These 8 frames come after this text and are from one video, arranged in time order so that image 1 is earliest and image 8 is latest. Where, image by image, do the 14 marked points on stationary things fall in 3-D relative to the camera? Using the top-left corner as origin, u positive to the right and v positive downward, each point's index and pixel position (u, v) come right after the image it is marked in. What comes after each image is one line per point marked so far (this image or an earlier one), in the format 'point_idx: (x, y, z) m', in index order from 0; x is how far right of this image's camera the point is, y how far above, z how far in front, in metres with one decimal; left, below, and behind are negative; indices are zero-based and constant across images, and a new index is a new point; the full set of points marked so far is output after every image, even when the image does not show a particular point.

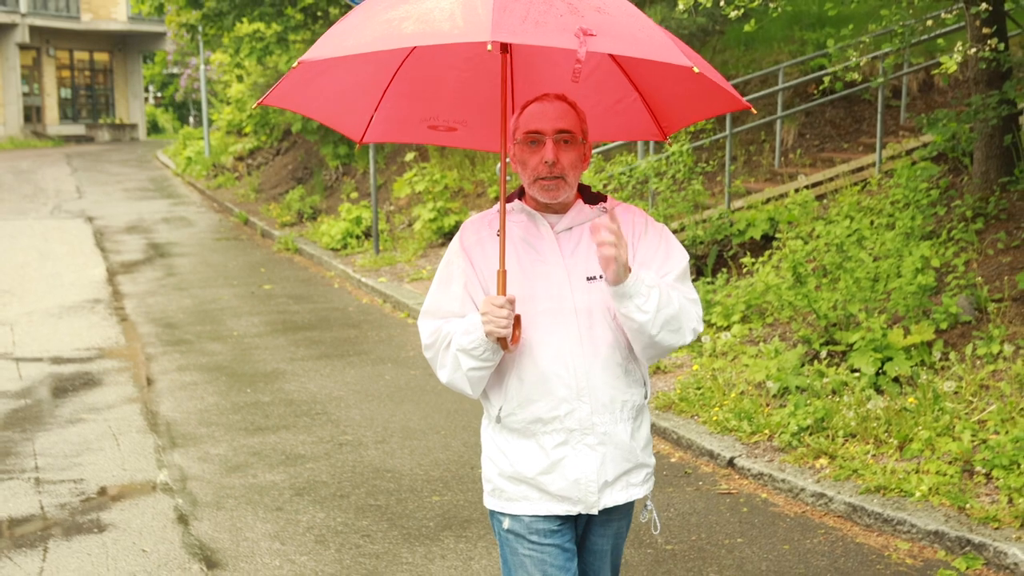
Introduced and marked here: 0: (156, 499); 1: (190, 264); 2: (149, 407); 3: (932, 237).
0: (-1.5, -0.9, +5.6) m
1: (-3.5, +0.3, +14.3) m
2: (-2.0, -0.7, +7.5) m
3: (+2.3, +0.3, +7.4) m
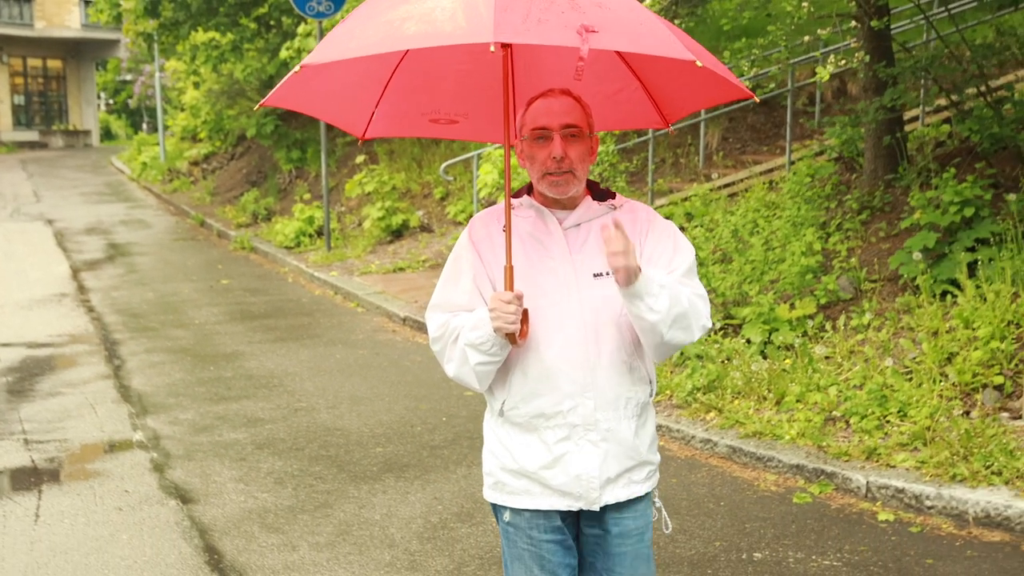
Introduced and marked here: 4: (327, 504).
0: (-1.8, -0.8, +6.4) m
1: (-4.1, +0.3, +15.1) m
2: (-2.4, -0.6, +8.2) m
3: (+1.9, +0.4, +8.3) m
4: (-0.8, -0.9, +5.4) m
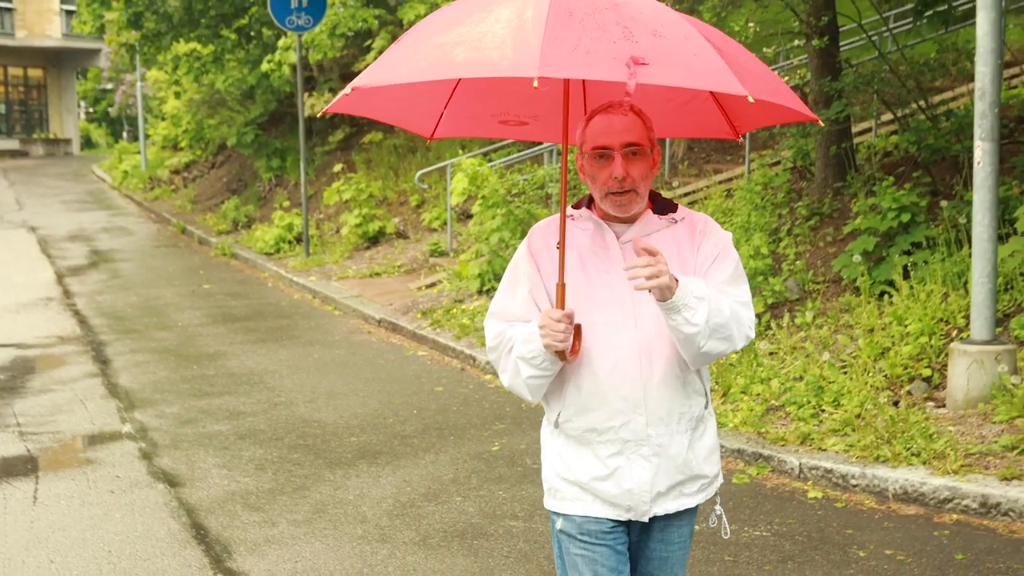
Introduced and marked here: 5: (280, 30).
0: (-2.0, -0.8, +6.8) m
1: (-4.4, +0.2, +15.5) m
2: (-2.6, -0.6, +8.6) m
3: (+1.7, +0.4, +8.8) m
4: (-0.9, -0.9, +5.9) m
5: (-3.0, +3.3, +17.3) m
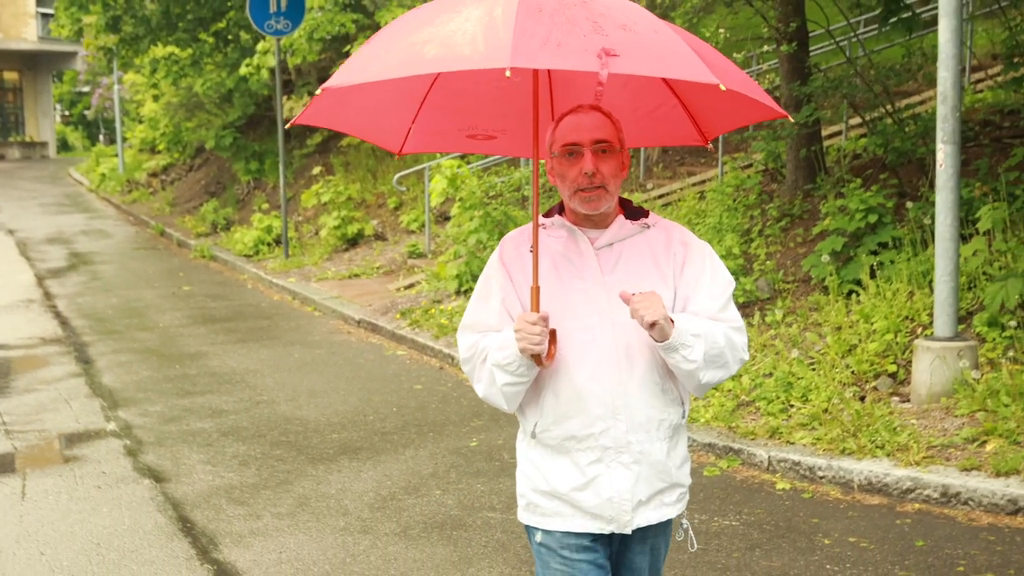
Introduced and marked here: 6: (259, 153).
0: (-2.1, -0.8, +7.0) m
1: (-4.7, +0.2, +15.5) m
2: (-2.8, -0.6, +8.8) m
3: (+1.6, +0.4, +9.0) m
4: (-1.0, -0.9, +6.0) m
5: (-3.3, +3.3, +17.4) m
6: (-3.5, +1.9, +18.5) m
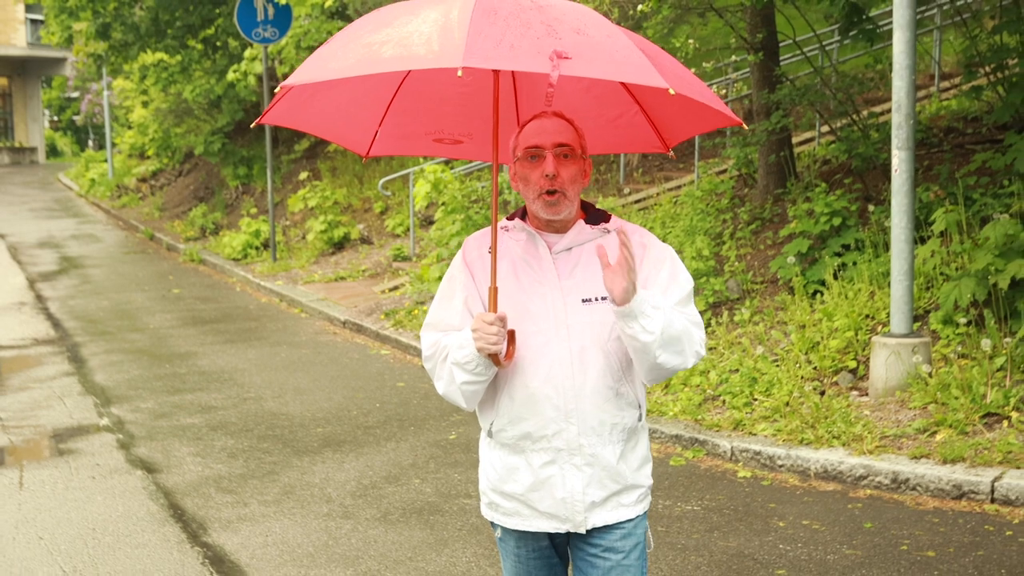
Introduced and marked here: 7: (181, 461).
0: (-2.2, -0.8, +7.2) m
1: (-4.9, +0.2, +15.8) m
2: (-2.9, -0.6, +9.0) m
3: (+1.4, +0.4, +9.3) m
4: (-1.1, -0.9, +6.3) m
5: (-3.5, +3.3, +17.7) m
6: (-3.7, +1.8, +18.7) m
7: (-1.6, -0.9, +6.6) m
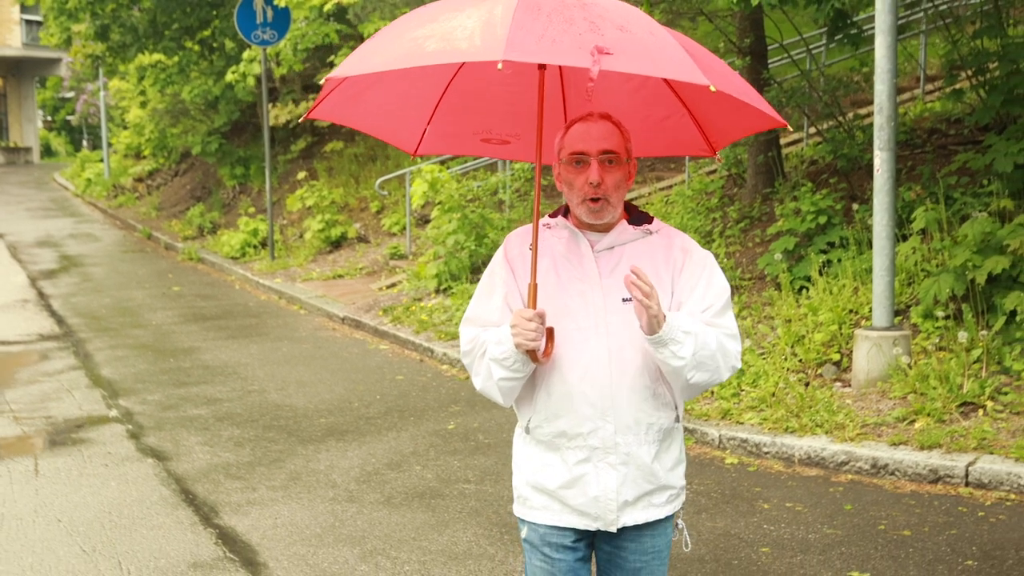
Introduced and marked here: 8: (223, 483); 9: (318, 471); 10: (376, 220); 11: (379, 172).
0: (-2.2, -0.8, +7.5) m
1: (-4.9, +0.2, +16.0) m
2: (-2.9, -0.6, +9.3) m
3: (+1.4, +0.4, +9.6) m
4: (-1.1, -0.8, +6.6) m
5: (-3.6, +3.3, +18.0) m
6: (-3.8, +1.8, +19.0) m
7: (-1.7, -0.8, +6.8) m
8: (-1.3, -0.9, +6.2) m
9: (-0.9, -0.9, +6.3) m
10: (-1.6, +0.8, +15.7) m
11: (-1.7, +1.5, +16.7) m
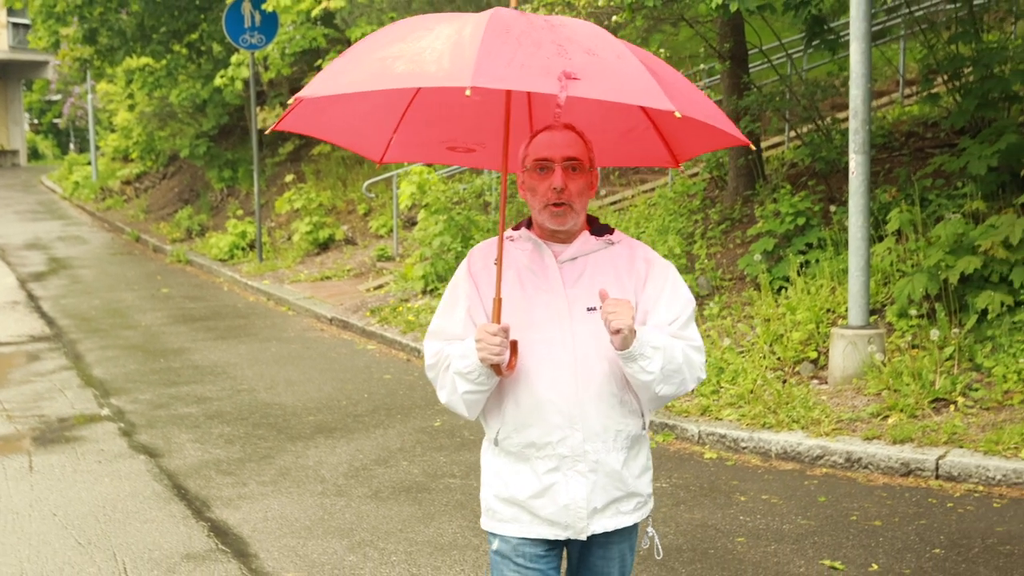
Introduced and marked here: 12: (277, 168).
0: (-2.3, -0.8, +7.6) m
1: (-5.1, +0.2, +16.2) m
2: (-3.0, -0.6, +9.4) m
3: (+1.3, +0.4, +9.7) m
4: (-1.2, -0.8, +6.7) m
5: (-3.8, +3.3, +18.1) m
6: (-4.0, +1.8, +19.1) m
7: (-1.7, -0.8, +7.0) m
8: (-1.4, -0.9, +6.3) m
9: (-1.0, -0.9, +6.4) m
10: (-1.8, +0.8, +15.8) m
11: (-1.9, +1.4, +16.9) m
12: (-3.3, +1.7, +19.0) m
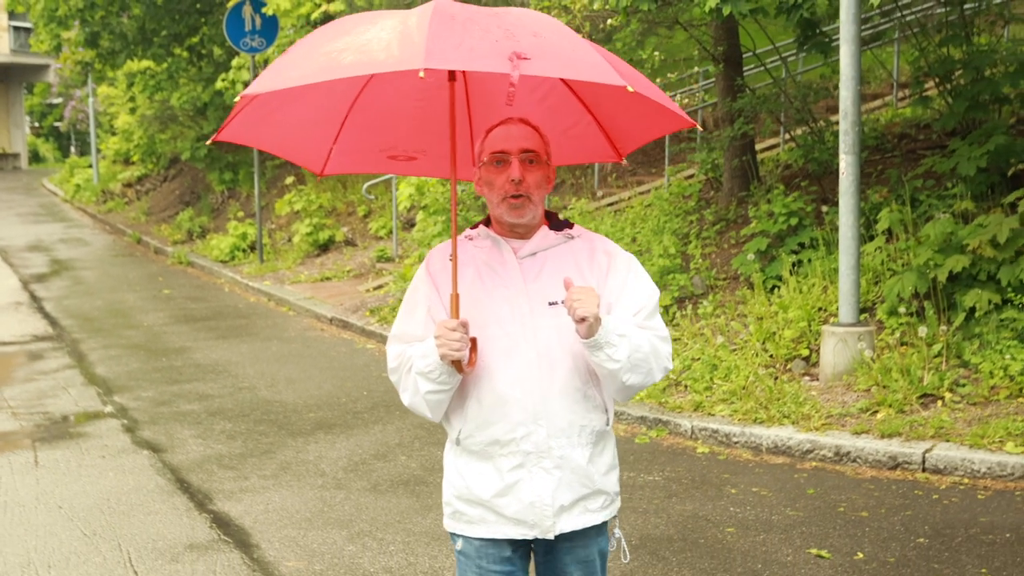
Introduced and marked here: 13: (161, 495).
0: (-2.4, -0.8, +7.7) m
1: (-5.1, +0.2, +16.3) m
2: (-3.1, -0.6, +9.5) m
3: (+1.3, +0.4, +9.9) m
4: (-1.2, -0.8, +6.9) m
5: (-3.8, +3.3, +18.2) m
6: (-4.0, +1.8, +19.2) m
7: (-1.8, -0.8, +7.1) m
8: (-1.4, -0.9, +6.4) m
9: (-1.0, -0.9, +6.6) m
10: (-1.8, +0.8, +16.0) m
11: (-1.9, +1.4, +17.0) m
12: (-3.4, +1.7, +19.1) m
13: (-1.6, -0.9, +6.0) m
